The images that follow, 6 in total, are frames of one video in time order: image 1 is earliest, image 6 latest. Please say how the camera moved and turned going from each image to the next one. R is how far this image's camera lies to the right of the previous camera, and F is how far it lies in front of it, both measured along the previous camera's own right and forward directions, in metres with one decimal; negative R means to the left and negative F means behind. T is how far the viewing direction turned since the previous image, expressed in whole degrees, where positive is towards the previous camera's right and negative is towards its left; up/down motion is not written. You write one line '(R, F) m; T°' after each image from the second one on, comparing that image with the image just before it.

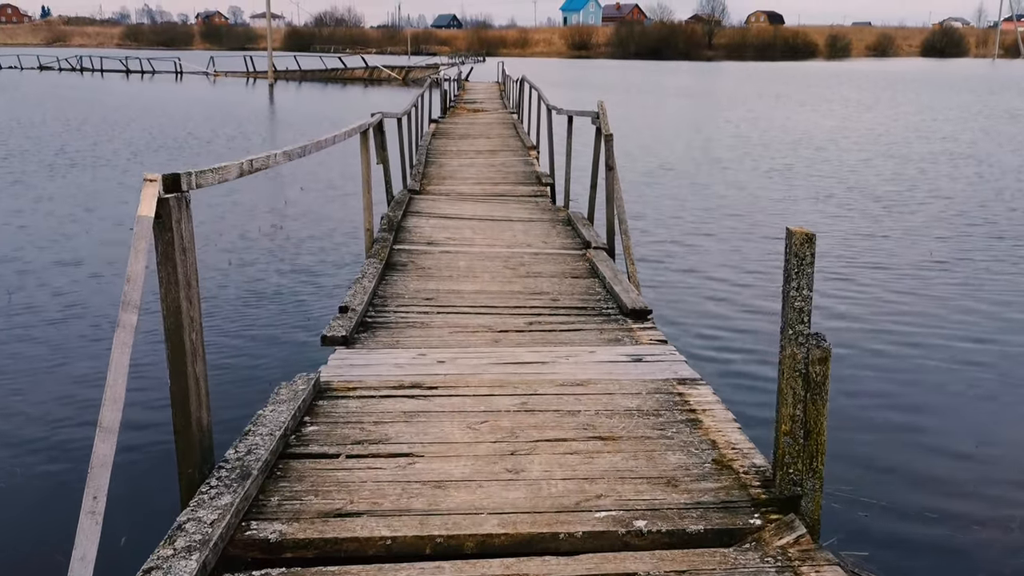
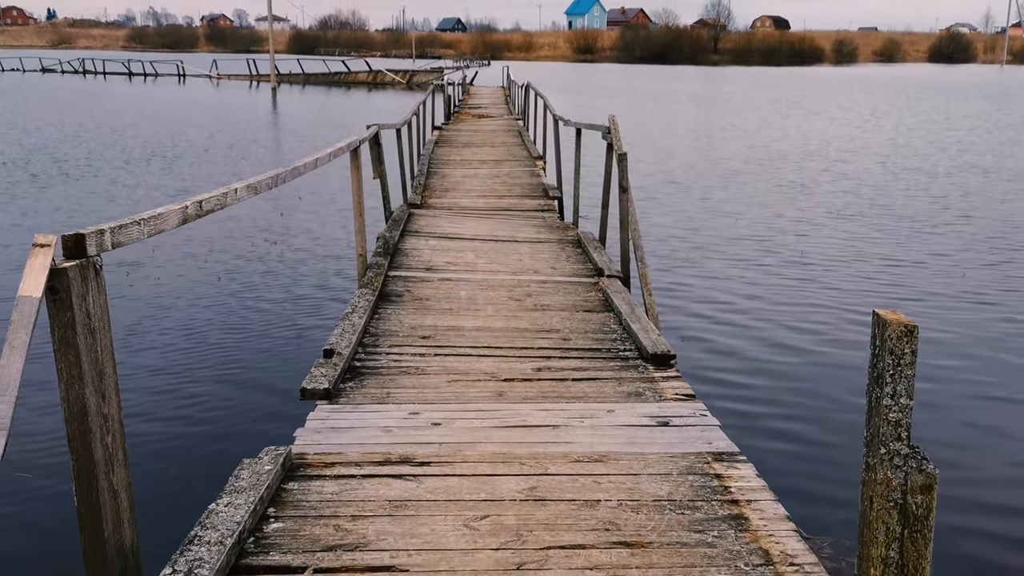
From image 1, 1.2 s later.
(0.0, +0.5) m; 0°
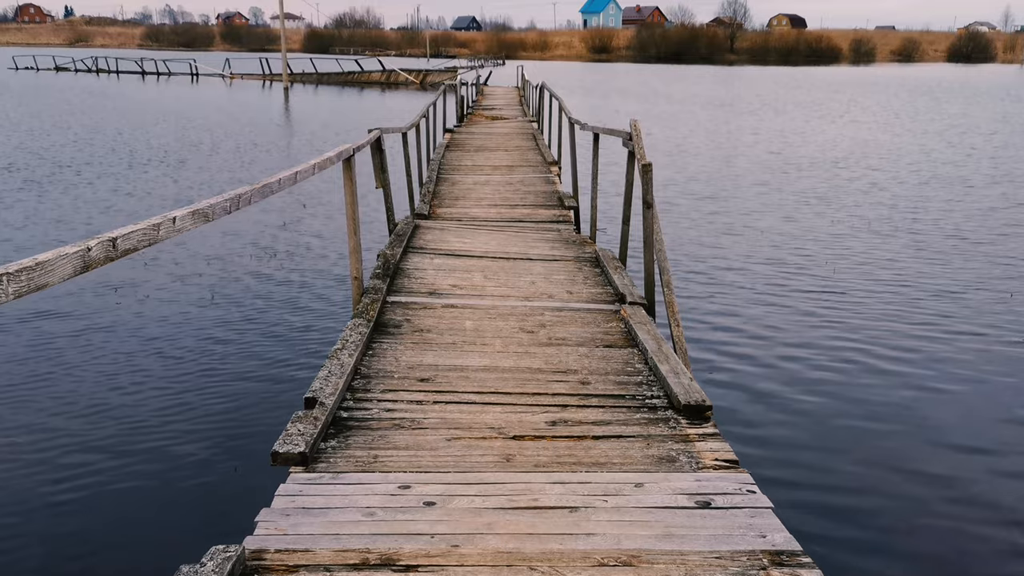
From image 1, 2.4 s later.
(0.0, +0.6) m; -1°
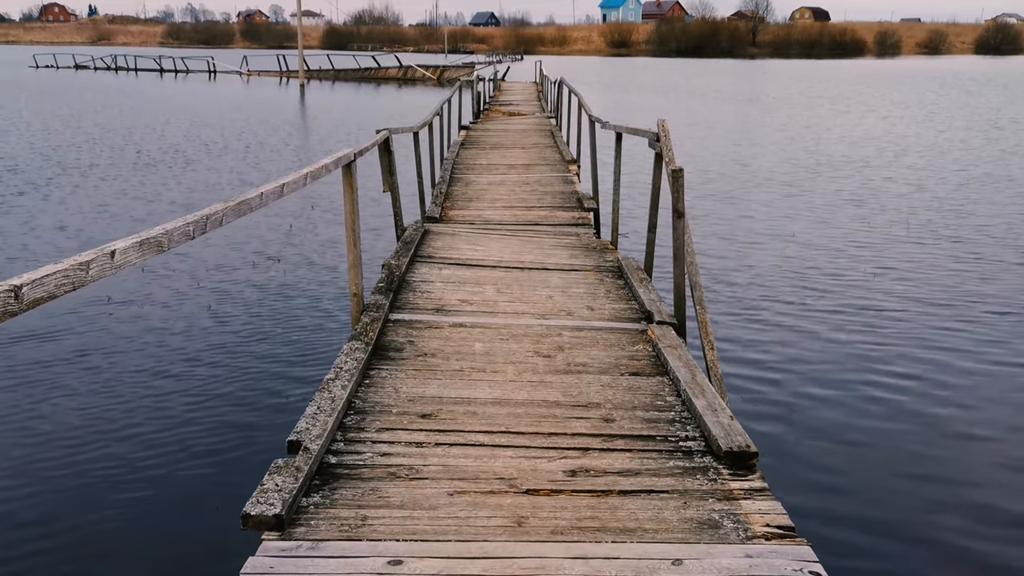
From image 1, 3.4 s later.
(0.0, +0.5) m; -1°
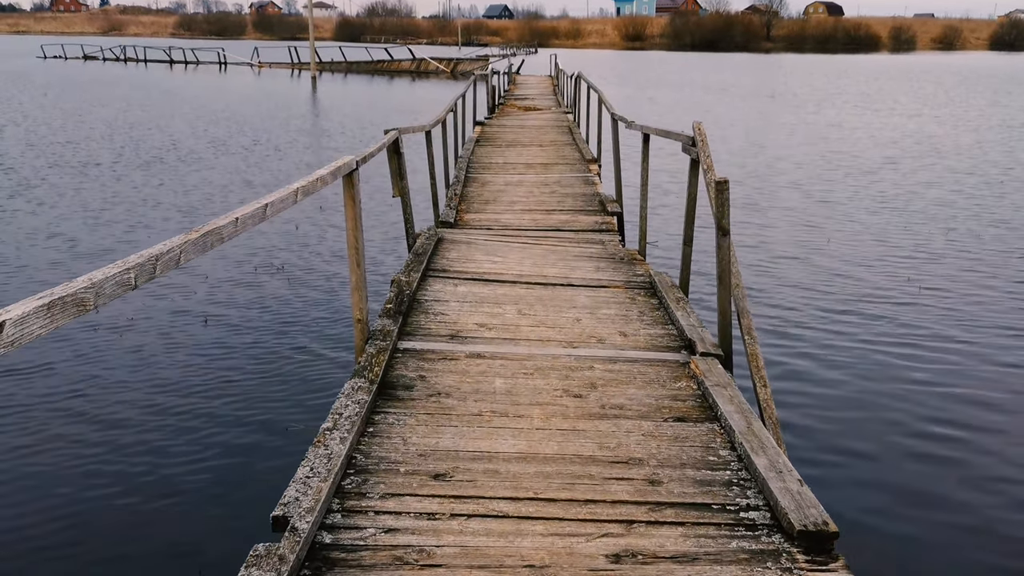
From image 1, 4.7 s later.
(0.0, +0.6) m; -1°
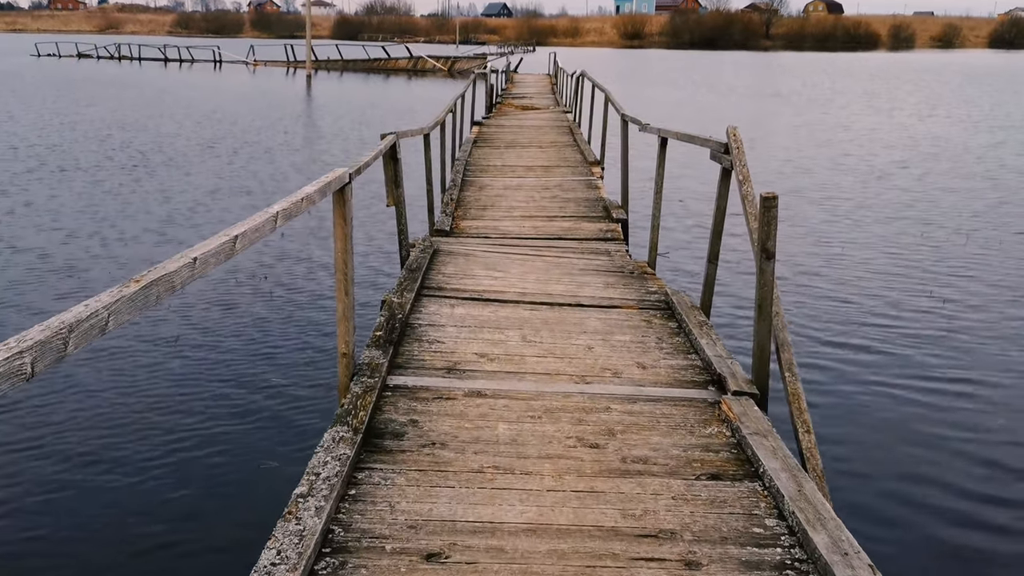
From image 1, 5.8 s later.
(0.0, +0.5) m; 0°
